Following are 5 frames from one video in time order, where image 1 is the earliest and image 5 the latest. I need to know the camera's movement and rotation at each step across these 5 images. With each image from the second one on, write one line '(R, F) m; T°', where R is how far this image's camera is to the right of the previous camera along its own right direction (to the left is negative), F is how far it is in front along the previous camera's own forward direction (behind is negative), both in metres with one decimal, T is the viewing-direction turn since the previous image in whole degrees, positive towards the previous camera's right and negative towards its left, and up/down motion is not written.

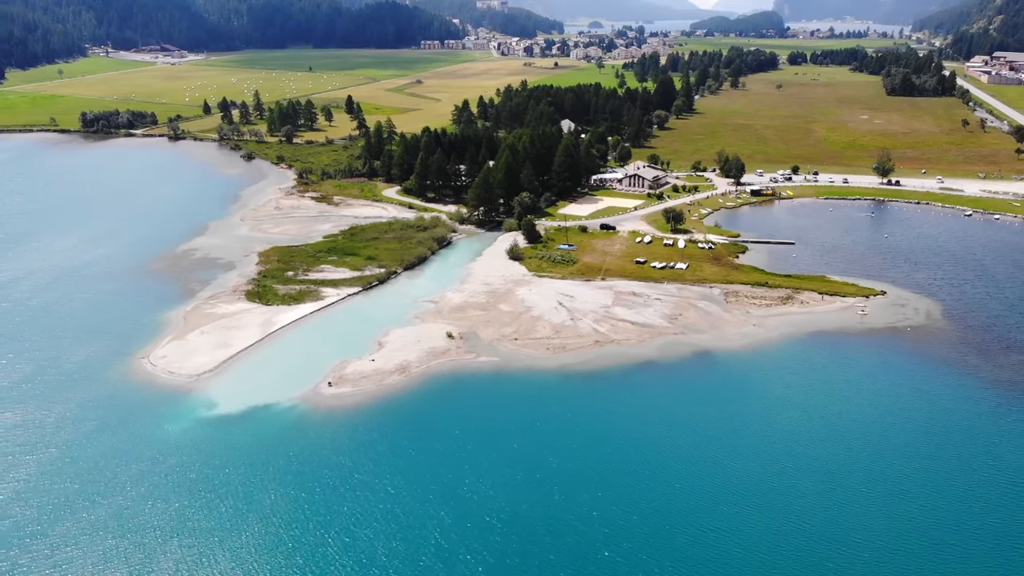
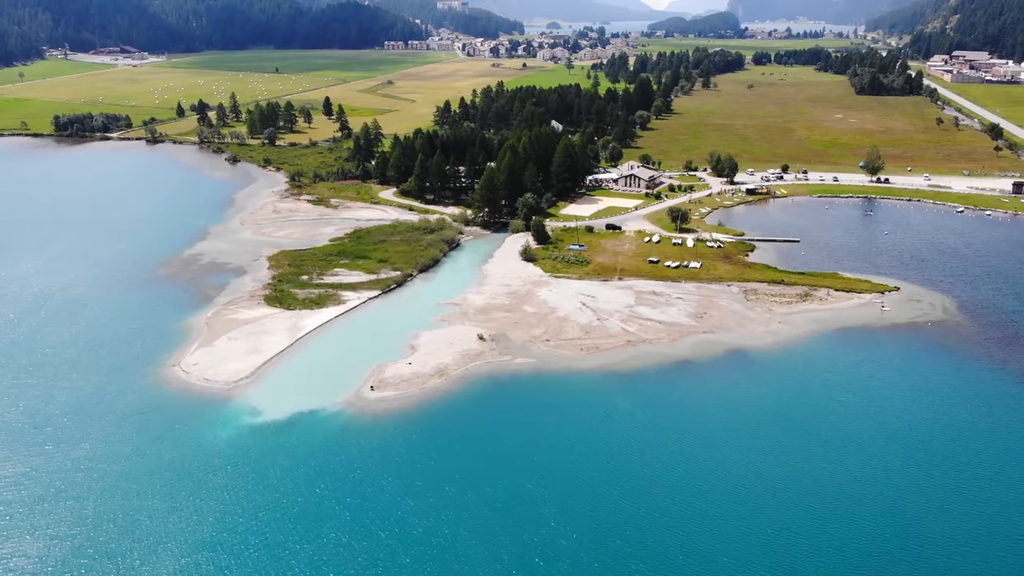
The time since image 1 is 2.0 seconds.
(-2.9, +0.1) m; +2°
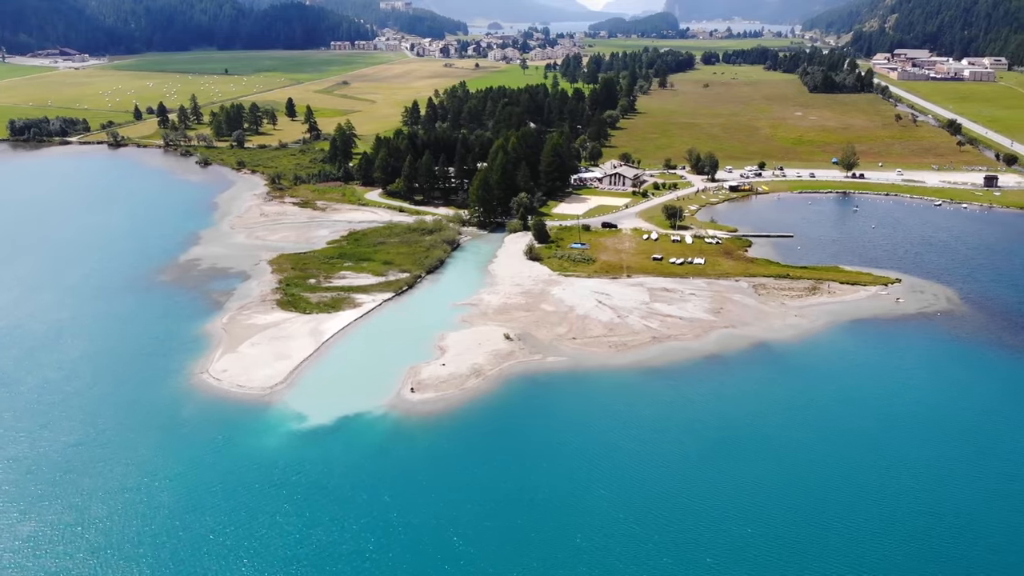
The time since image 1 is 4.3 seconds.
(-3.3, 0.0) m; +3°
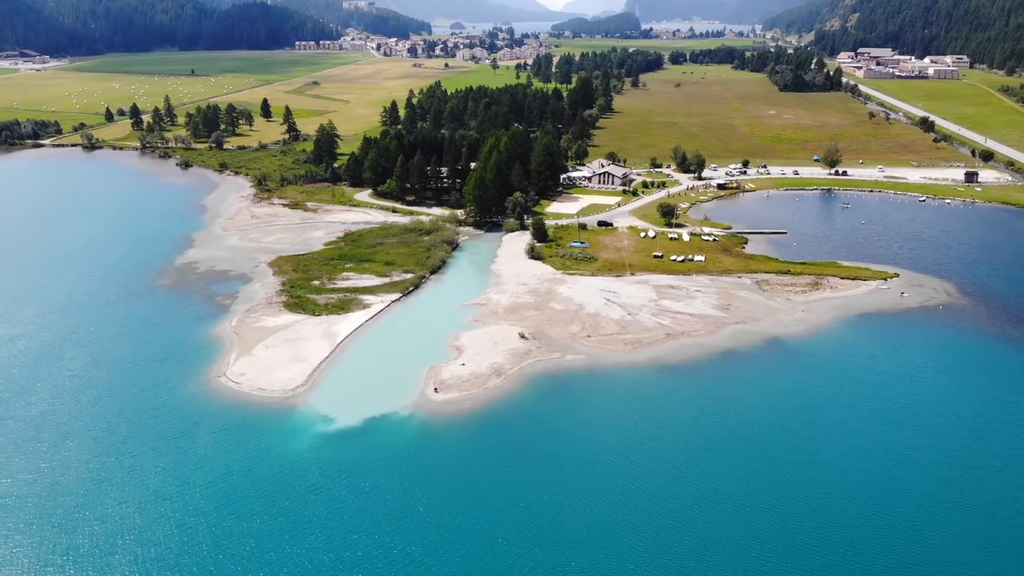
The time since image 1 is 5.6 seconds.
(-2.0, 0.0) m; +2°
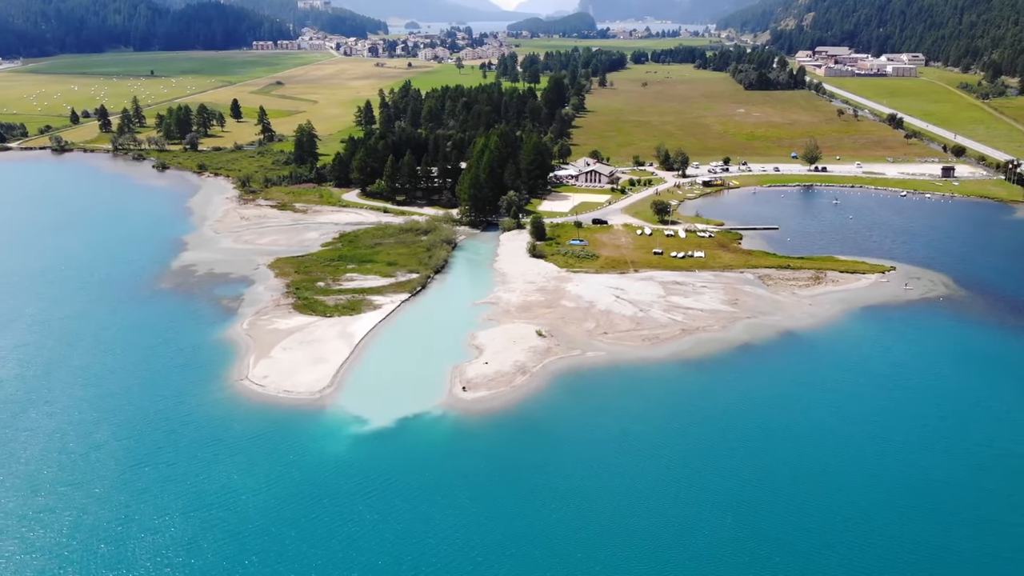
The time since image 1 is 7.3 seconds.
(-2.4, -0.1) m; +2°
